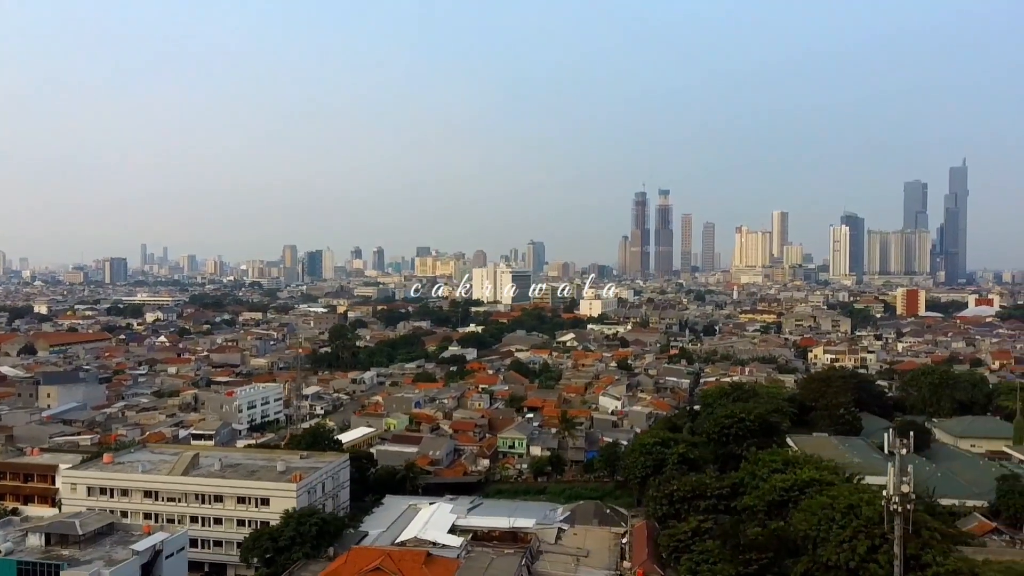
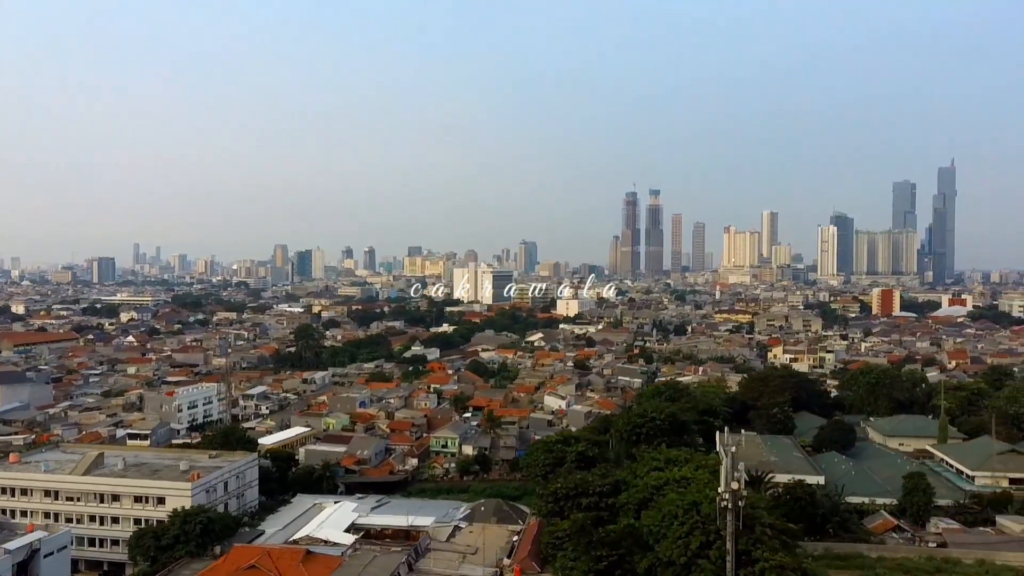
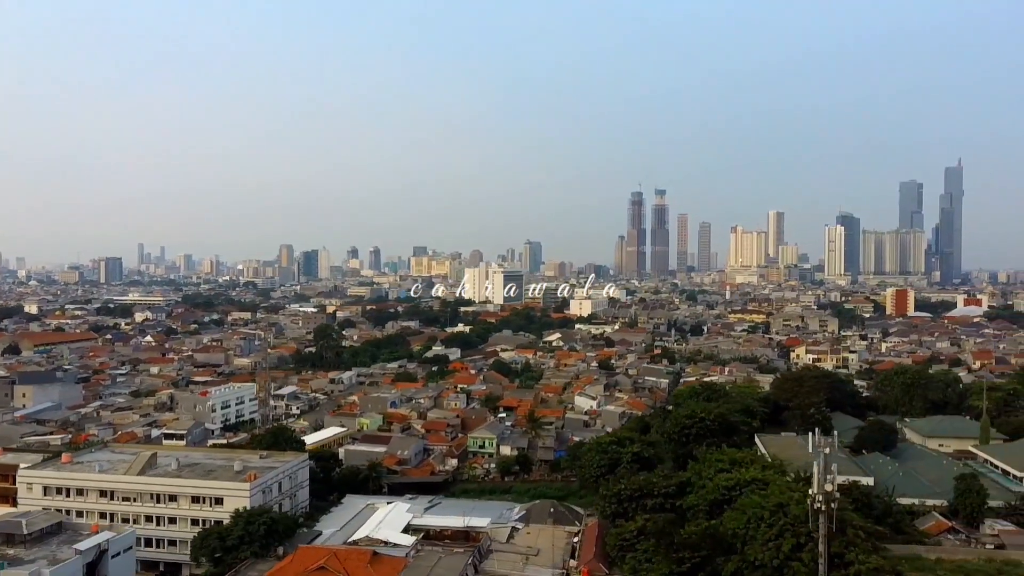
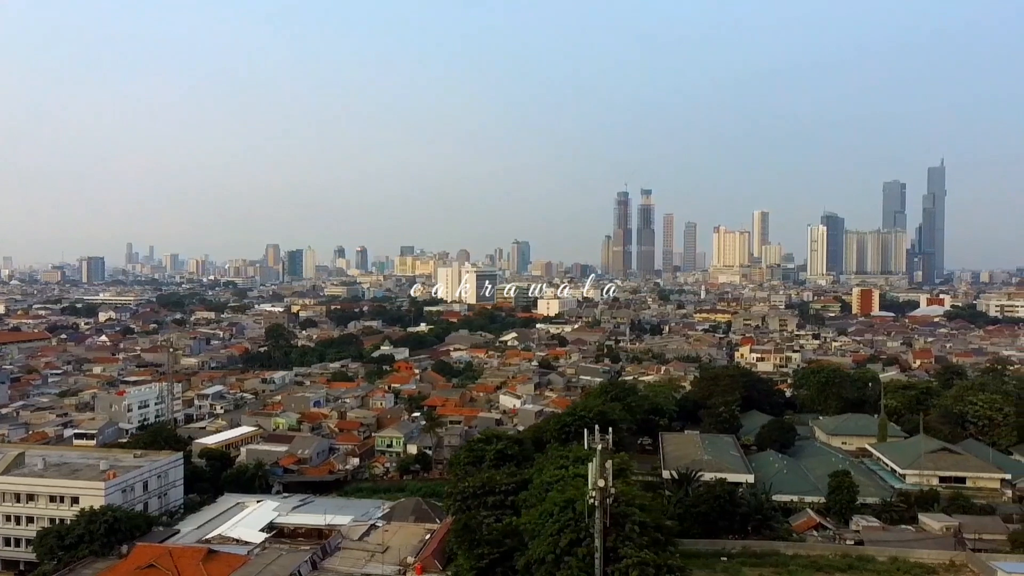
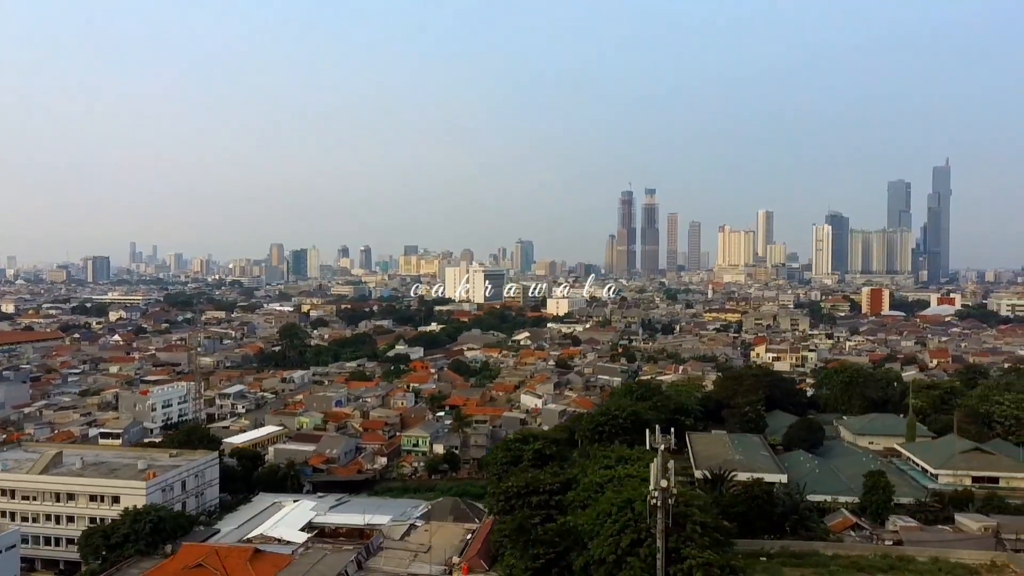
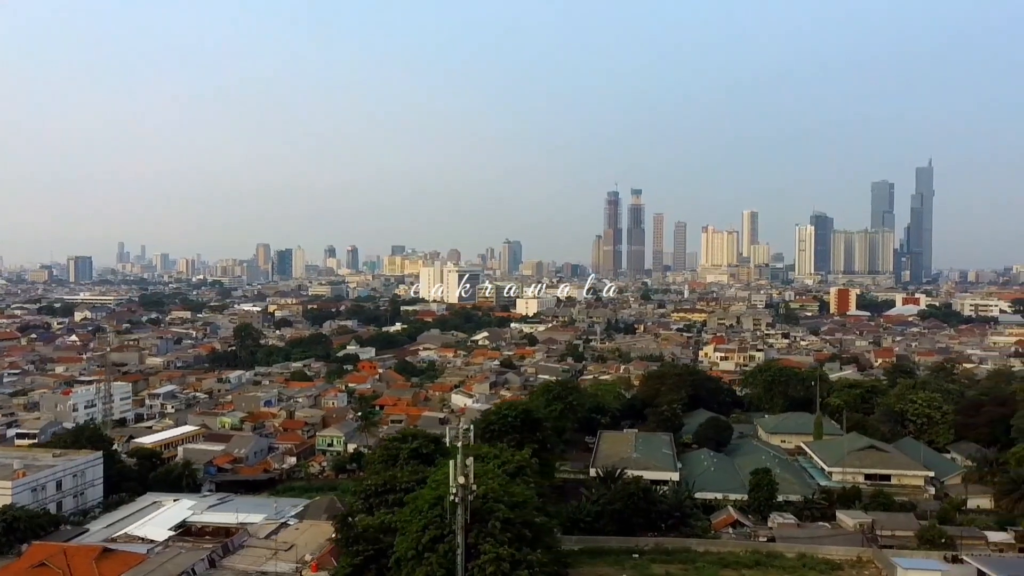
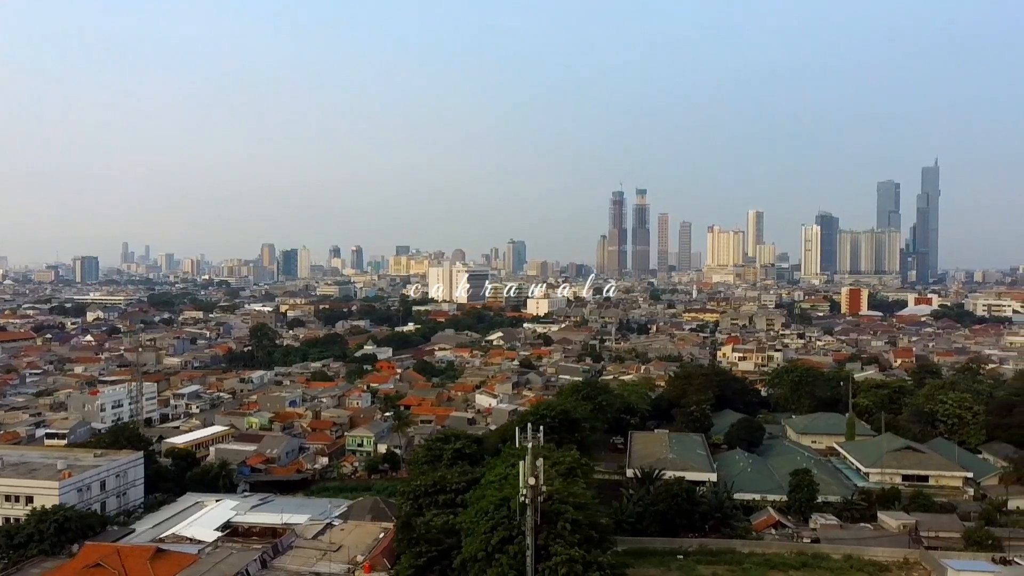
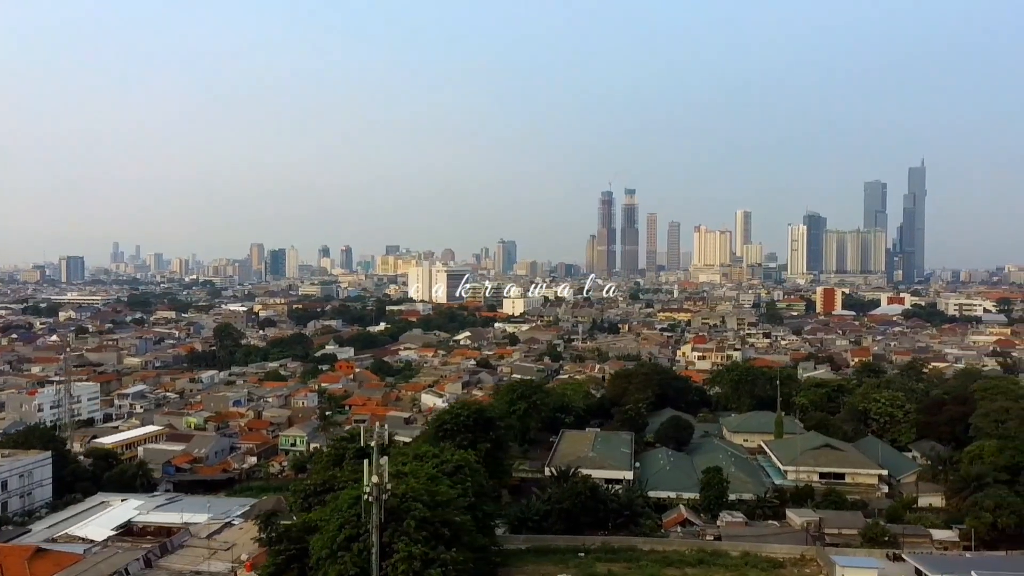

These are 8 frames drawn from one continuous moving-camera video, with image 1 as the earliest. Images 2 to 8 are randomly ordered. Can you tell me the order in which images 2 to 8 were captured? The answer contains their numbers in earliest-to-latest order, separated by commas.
3, 2, 5, 4, 7, 6, 8
